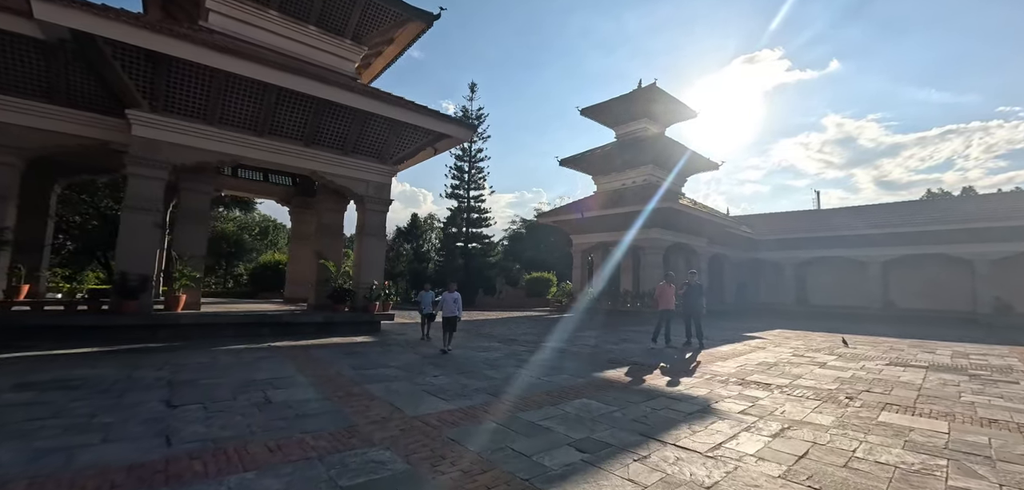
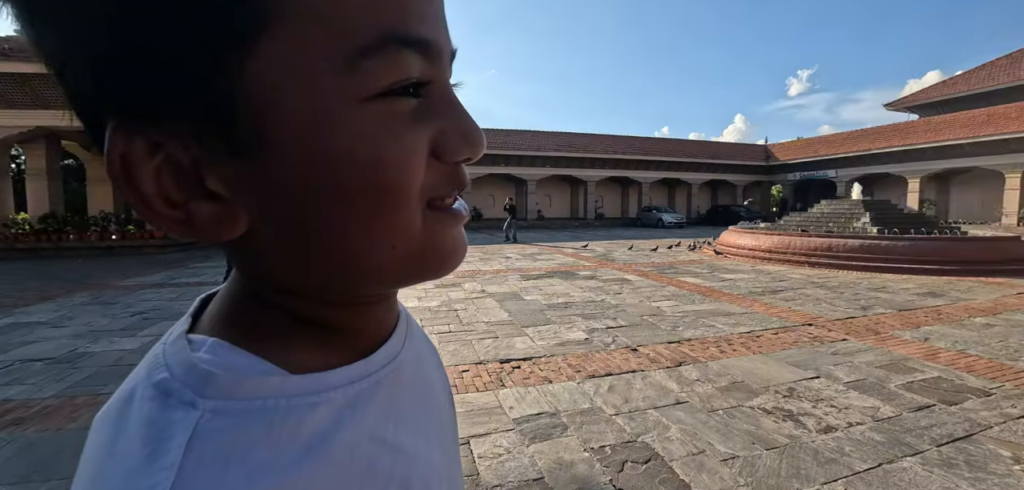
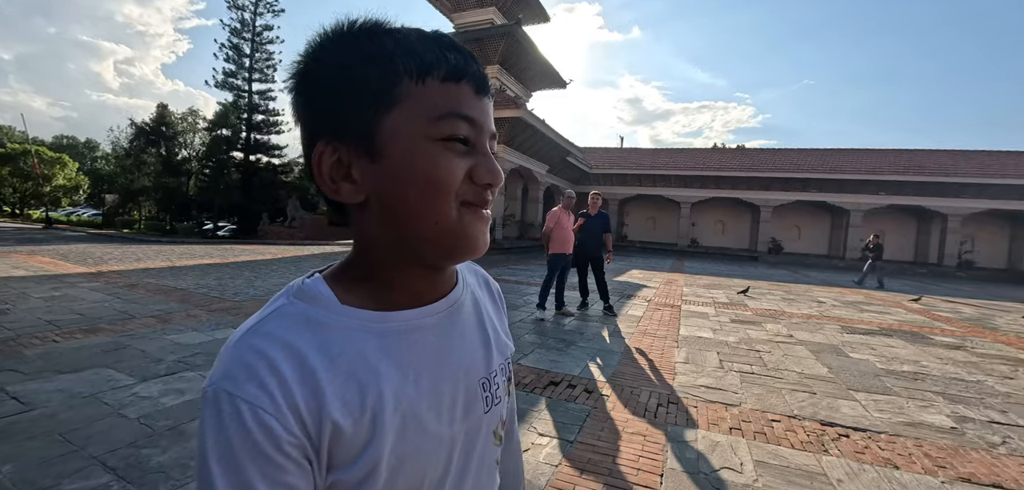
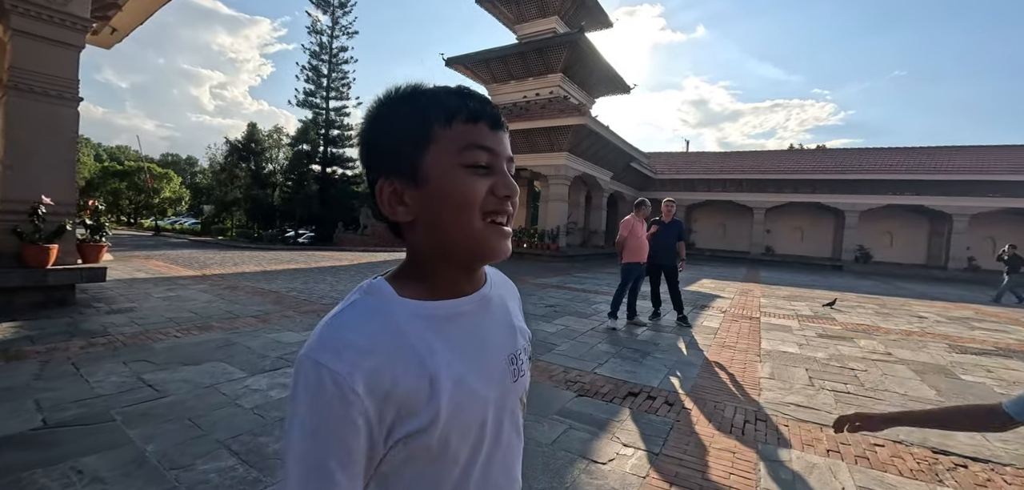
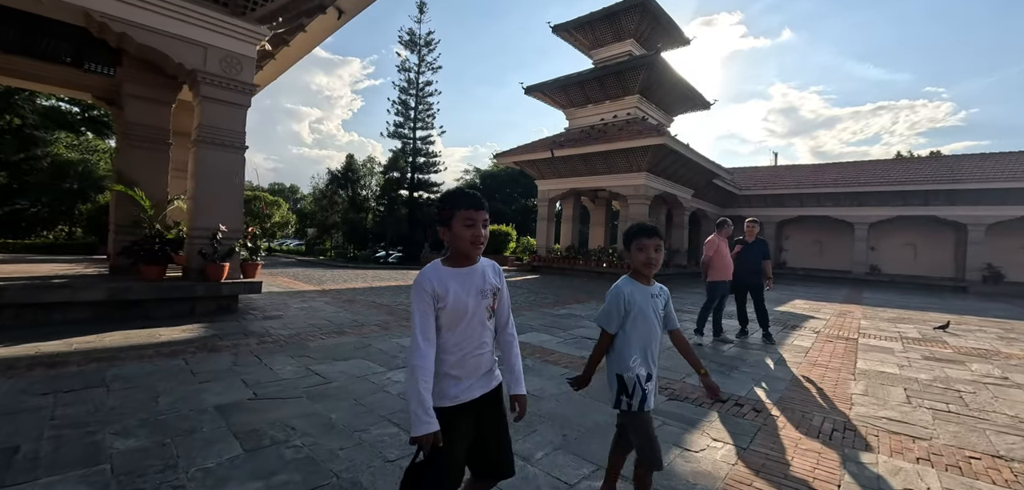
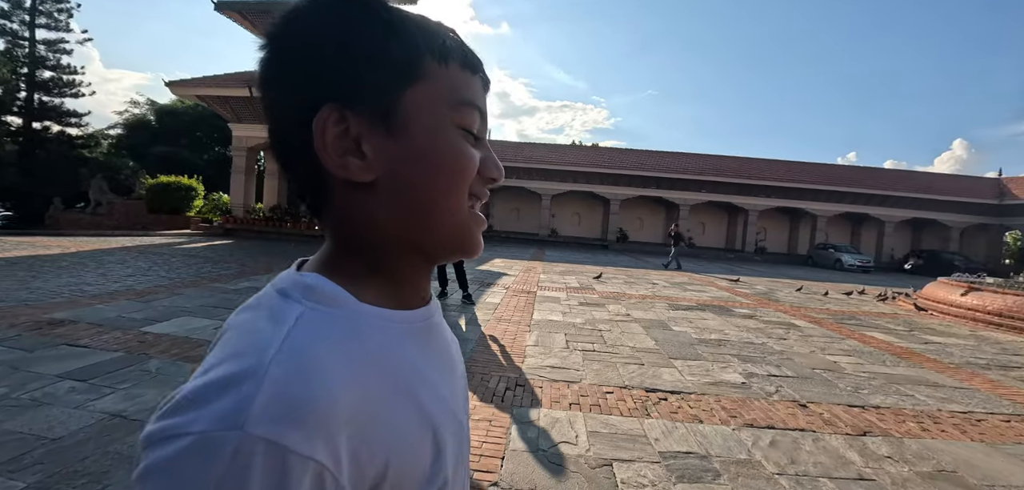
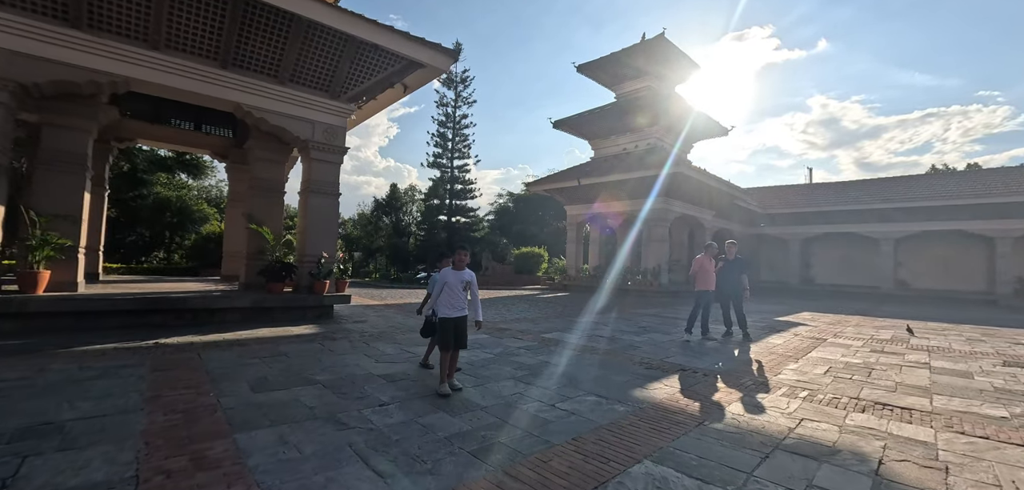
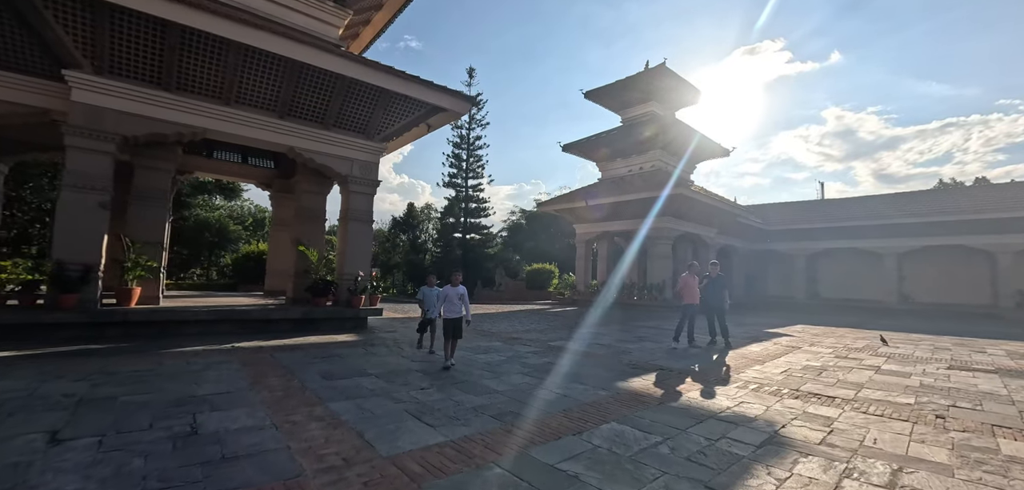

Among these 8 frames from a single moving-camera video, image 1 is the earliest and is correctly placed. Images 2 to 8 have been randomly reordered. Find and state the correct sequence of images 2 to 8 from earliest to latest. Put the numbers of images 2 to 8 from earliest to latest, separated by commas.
8, 7, 5, 4, 3, 6, 2
